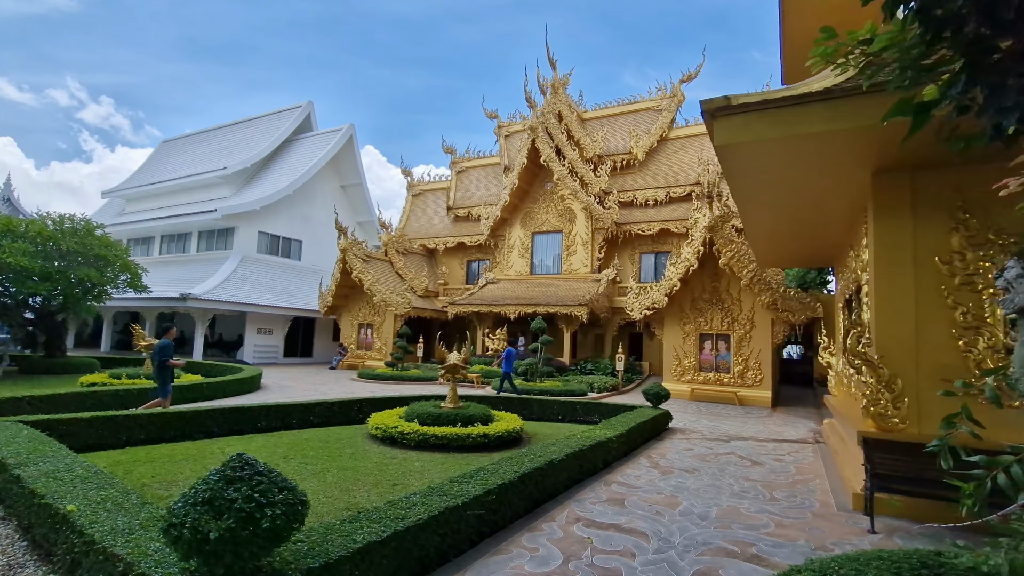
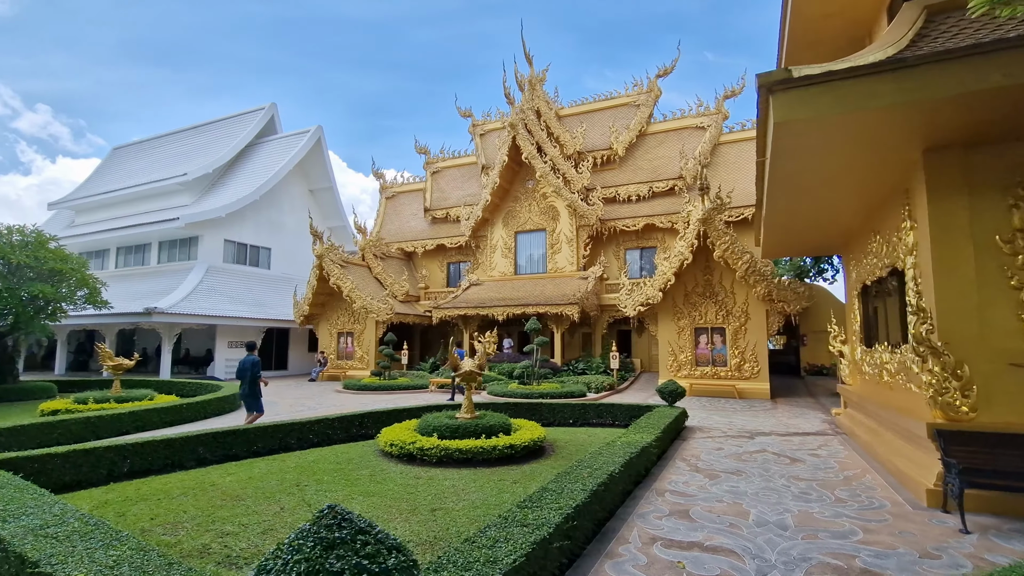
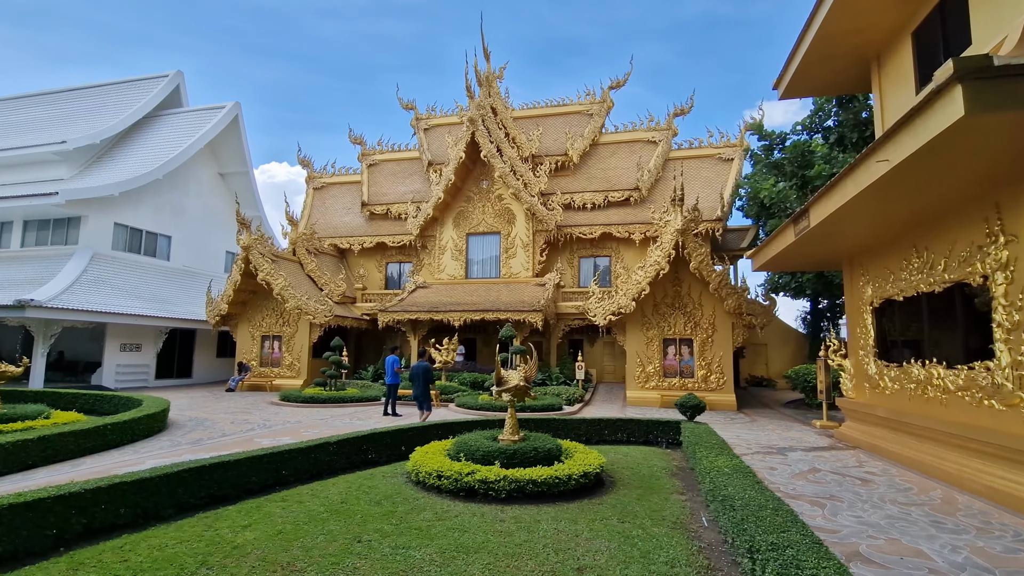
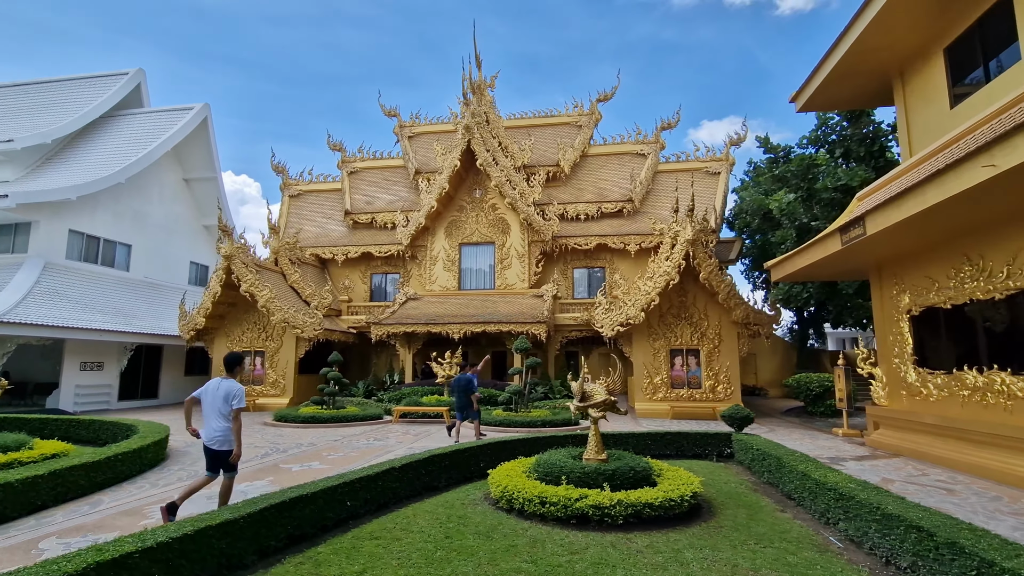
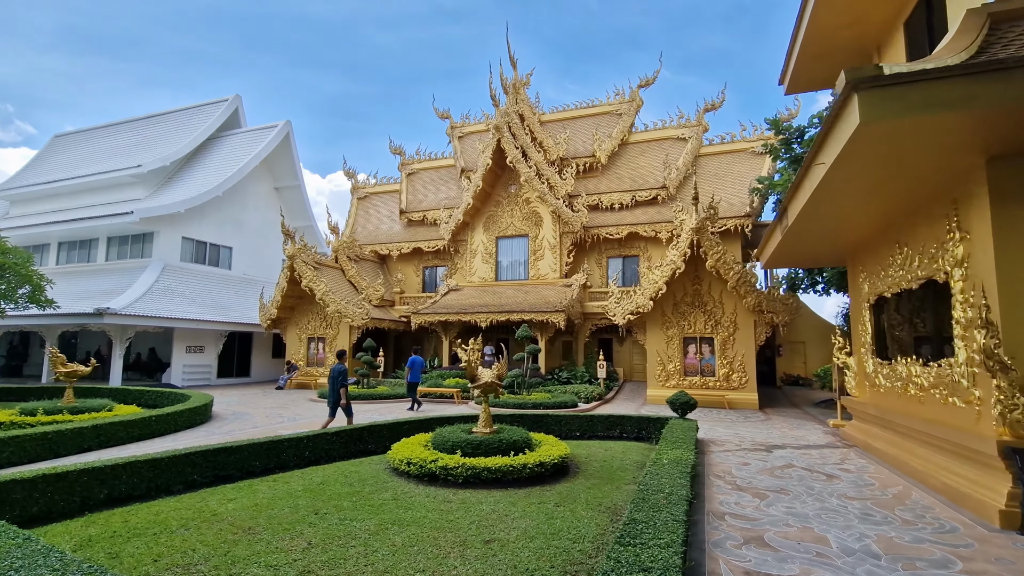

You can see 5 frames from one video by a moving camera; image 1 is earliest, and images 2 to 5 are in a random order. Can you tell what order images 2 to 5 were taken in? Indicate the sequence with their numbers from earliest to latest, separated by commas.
2, 5, 3, 4
